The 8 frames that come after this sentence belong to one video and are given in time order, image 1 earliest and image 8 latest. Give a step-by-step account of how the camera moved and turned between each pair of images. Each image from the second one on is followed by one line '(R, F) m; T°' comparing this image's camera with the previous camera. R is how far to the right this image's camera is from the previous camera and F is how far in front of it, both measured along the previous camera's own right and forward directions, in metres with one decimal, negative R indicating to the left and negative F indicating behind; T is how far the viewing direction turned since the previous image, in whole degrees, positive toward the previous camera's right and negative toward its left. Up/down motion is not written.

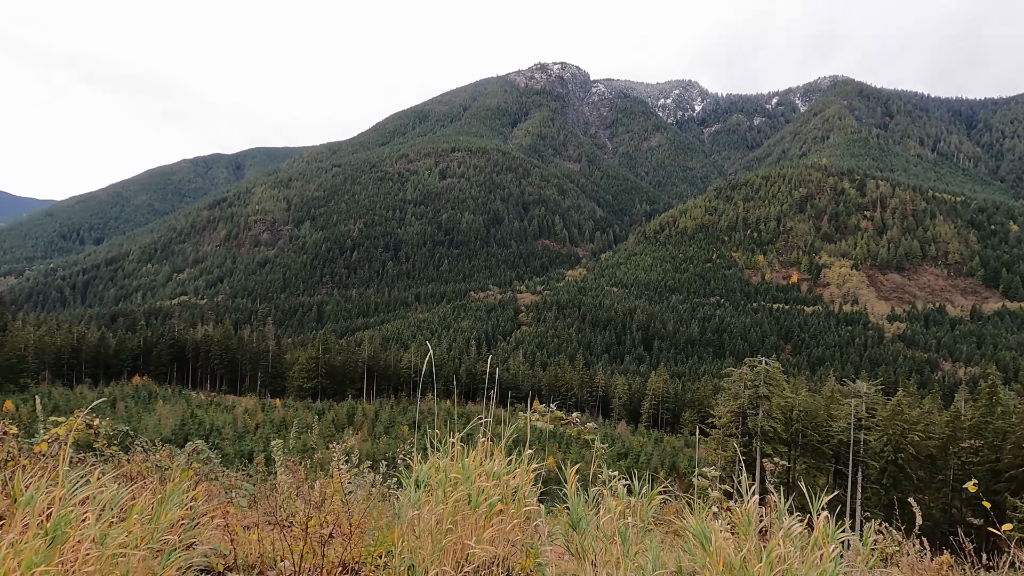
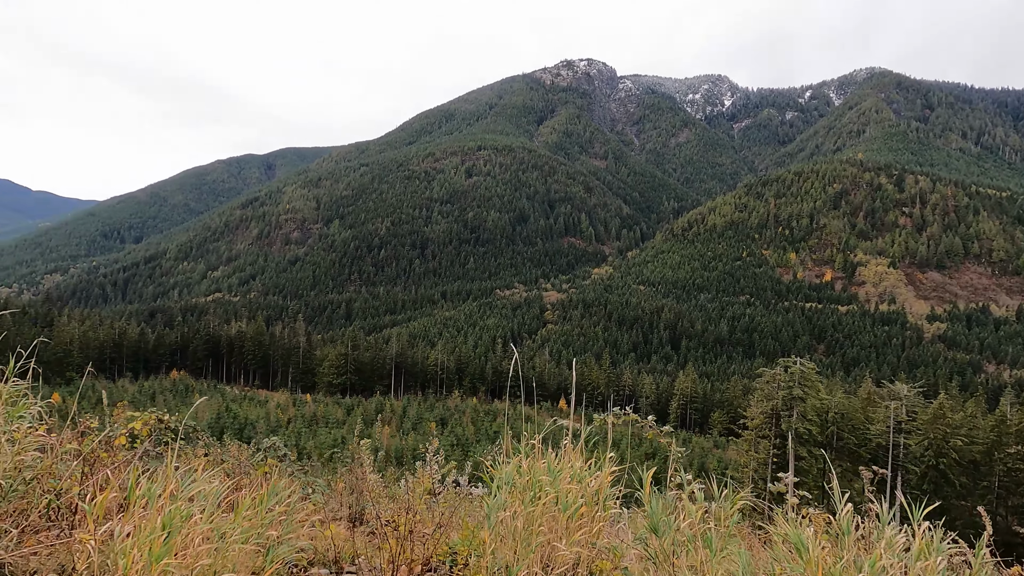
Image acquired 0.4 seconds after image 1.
(-0.2, 0.0) m; -3°
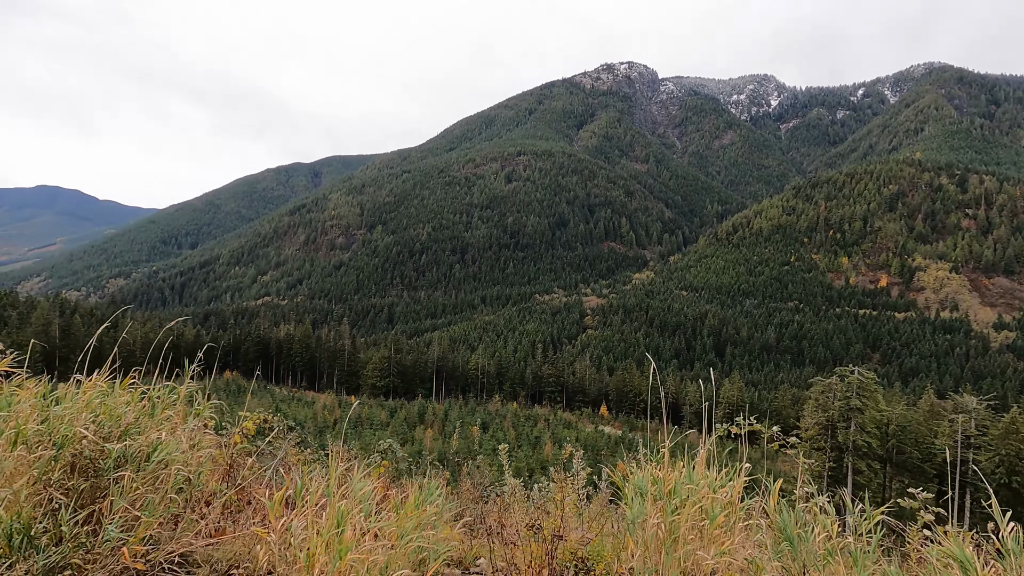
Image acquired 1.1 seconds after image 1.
(-0.4, -0.1) m; -4°
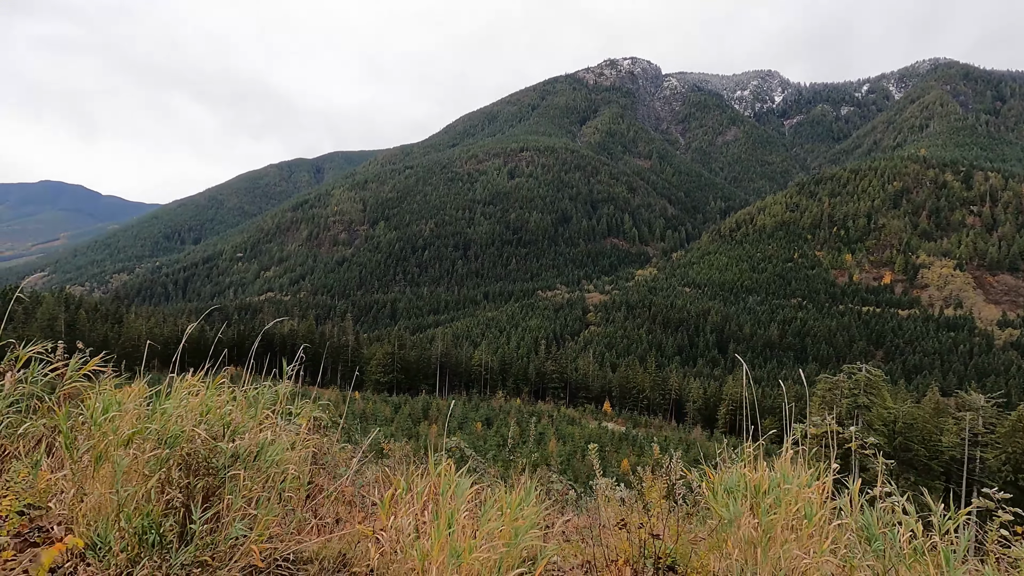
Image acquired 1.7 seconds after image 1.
(-0.4, 0.0) m; 0°
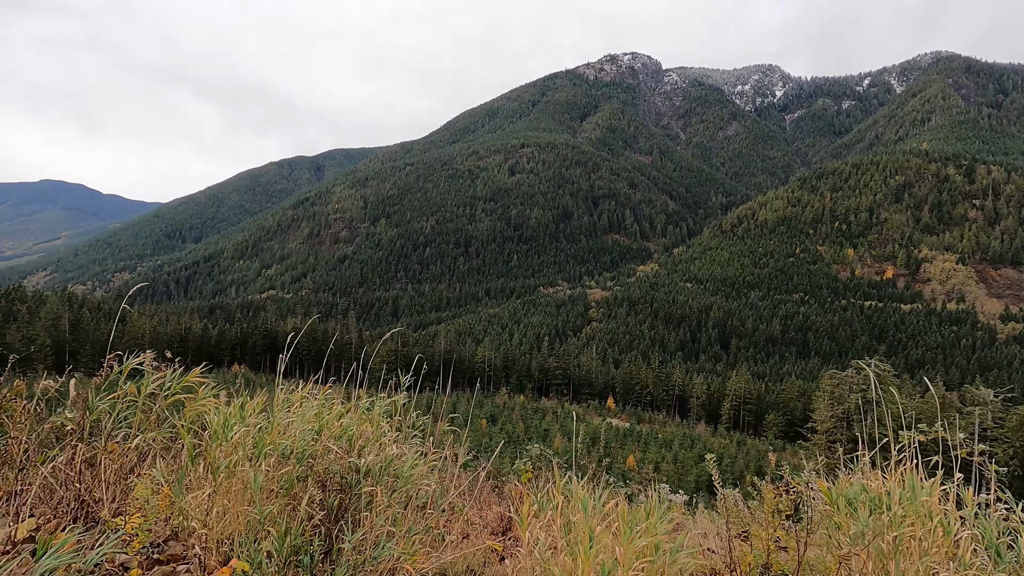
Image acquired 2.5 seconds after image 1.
(-0.5, +0.1) m; 0°
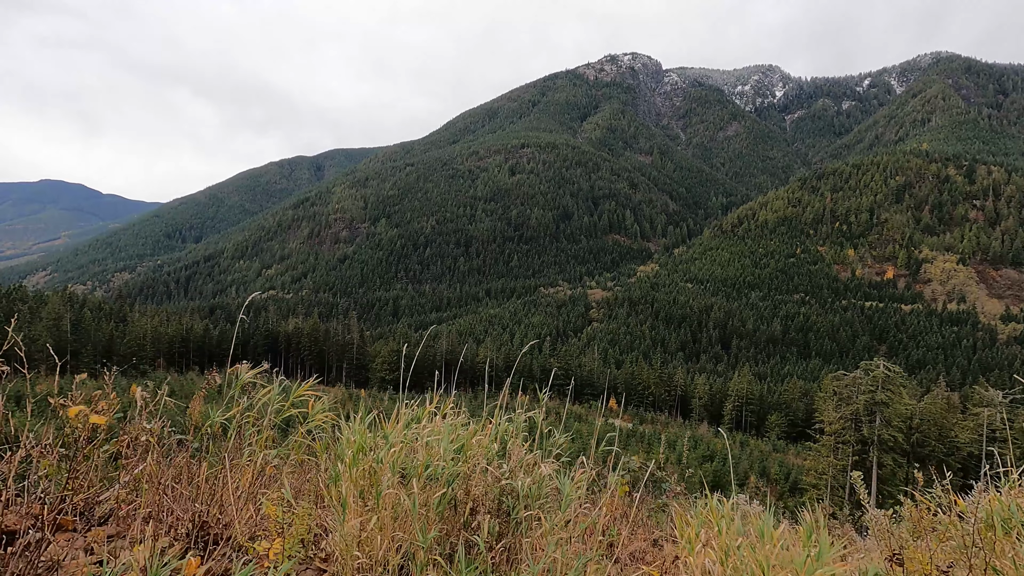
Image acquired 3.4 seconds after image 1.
(-0.6, +0.1) m; 0°
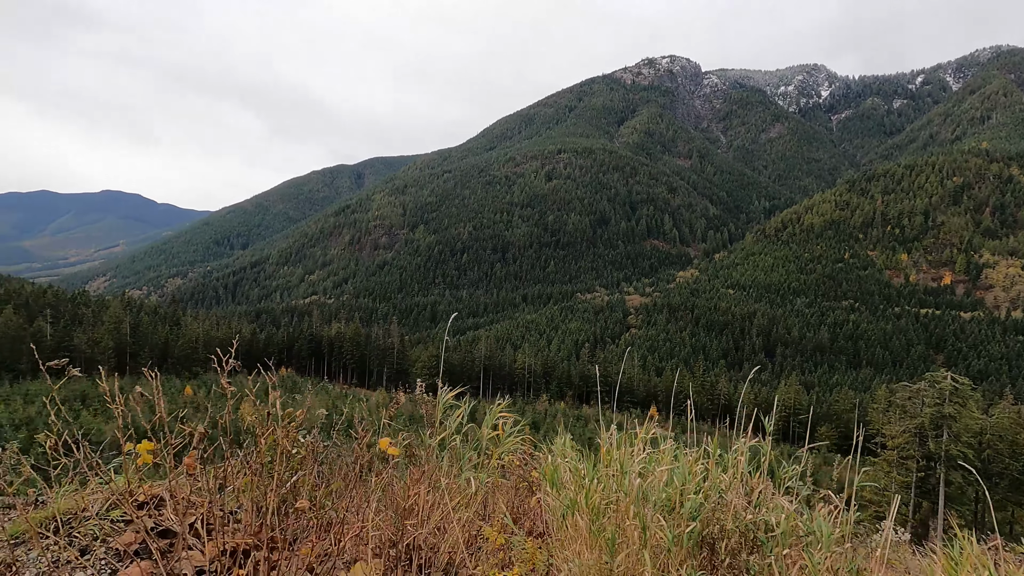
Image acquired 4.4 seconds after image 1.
(-0.7, 0.0) m; -4°
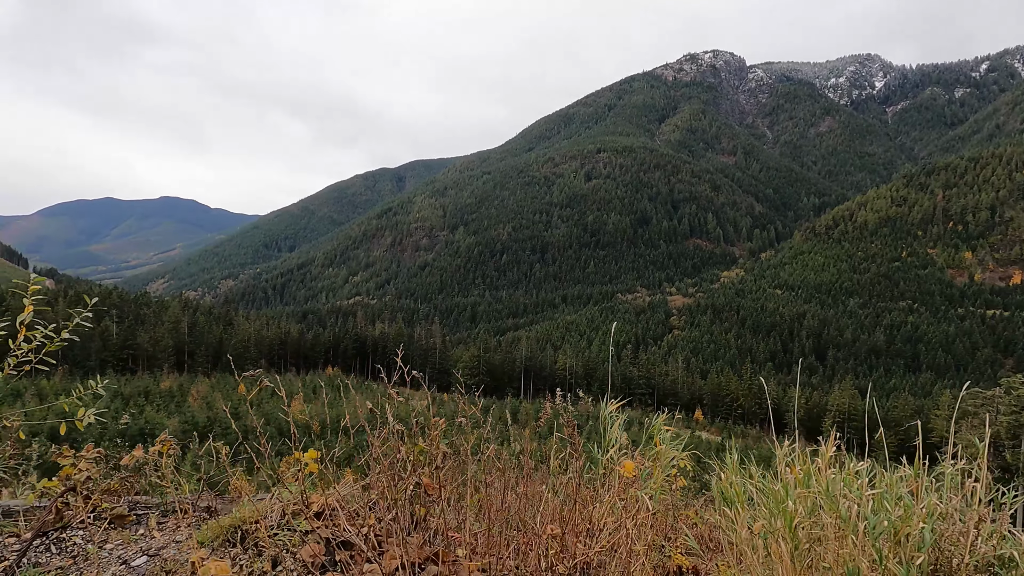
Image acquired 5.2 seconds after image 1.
(-0.5, +0.1) m; -4°
